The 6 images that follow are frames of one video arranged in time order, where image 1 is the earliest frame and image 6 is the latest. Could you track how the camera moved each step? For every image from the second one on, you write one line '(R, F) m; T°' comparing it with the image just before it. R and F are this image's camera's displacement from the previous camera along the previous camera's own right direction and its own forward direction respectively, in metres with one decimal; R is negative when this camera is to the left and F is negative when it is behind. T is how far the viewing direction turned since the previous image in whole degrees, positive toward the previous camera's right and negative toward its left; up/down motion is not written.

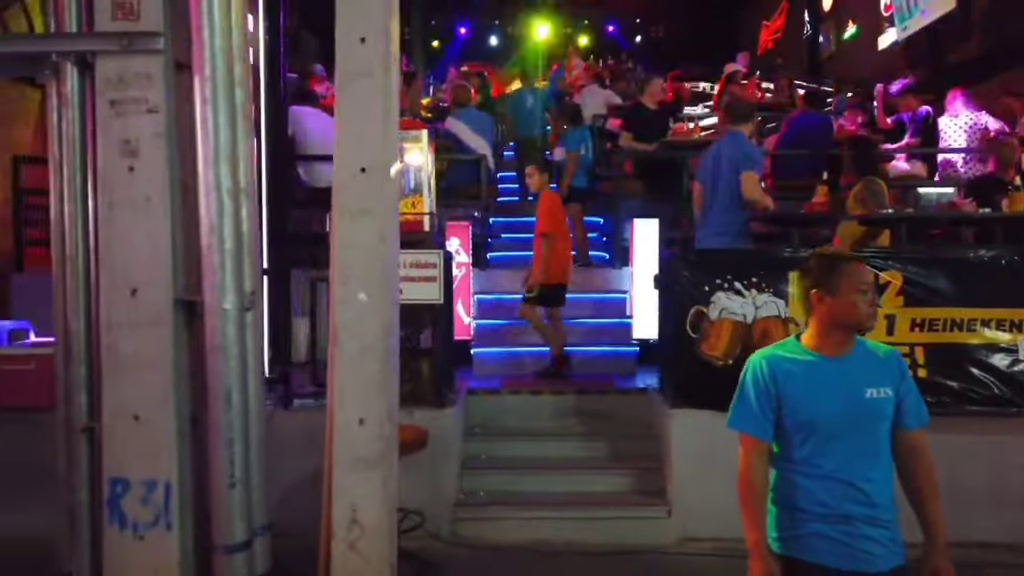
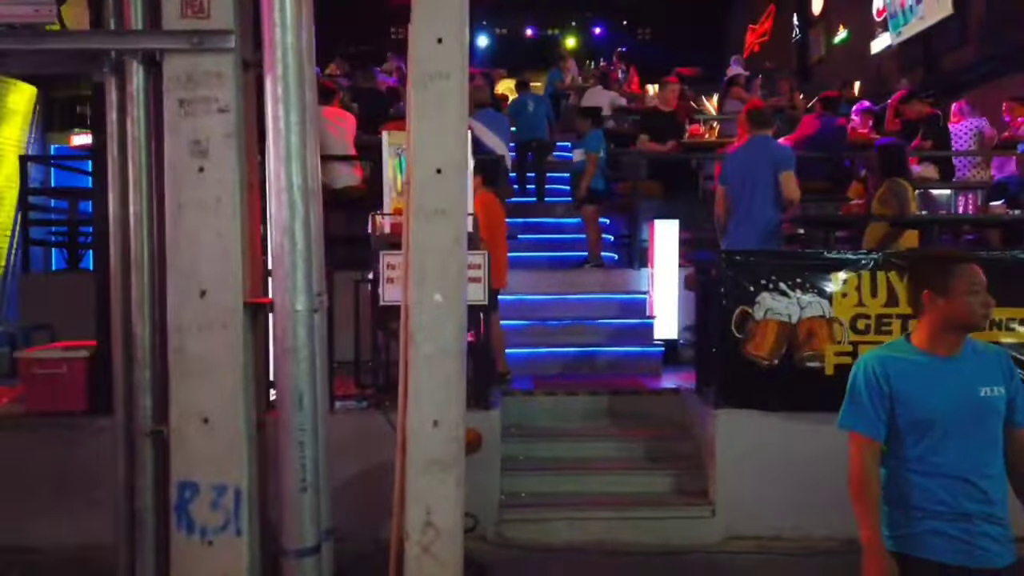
(-0.5, 0.0) m; +2°
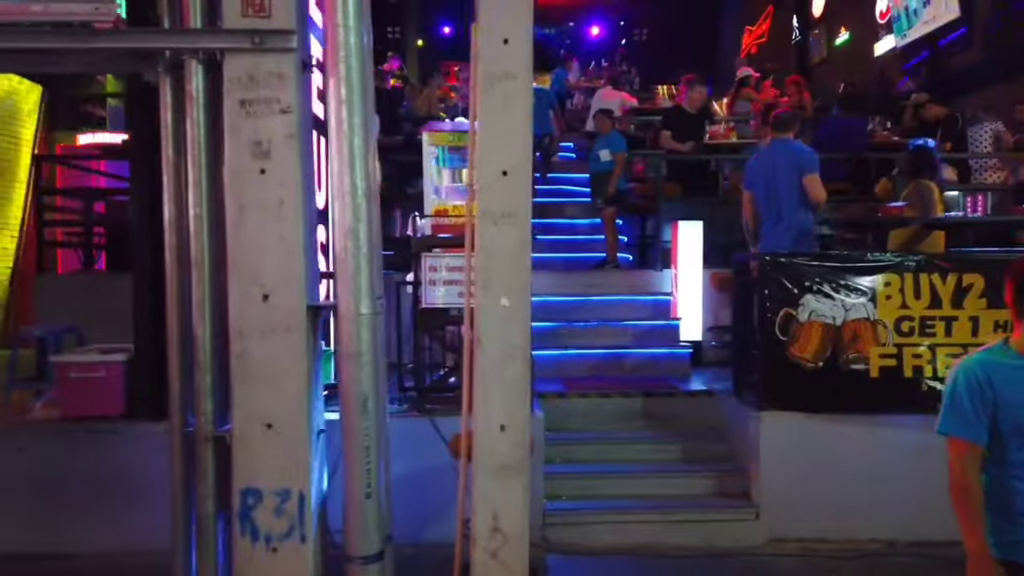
(-0.4, 0.0) m; +1°
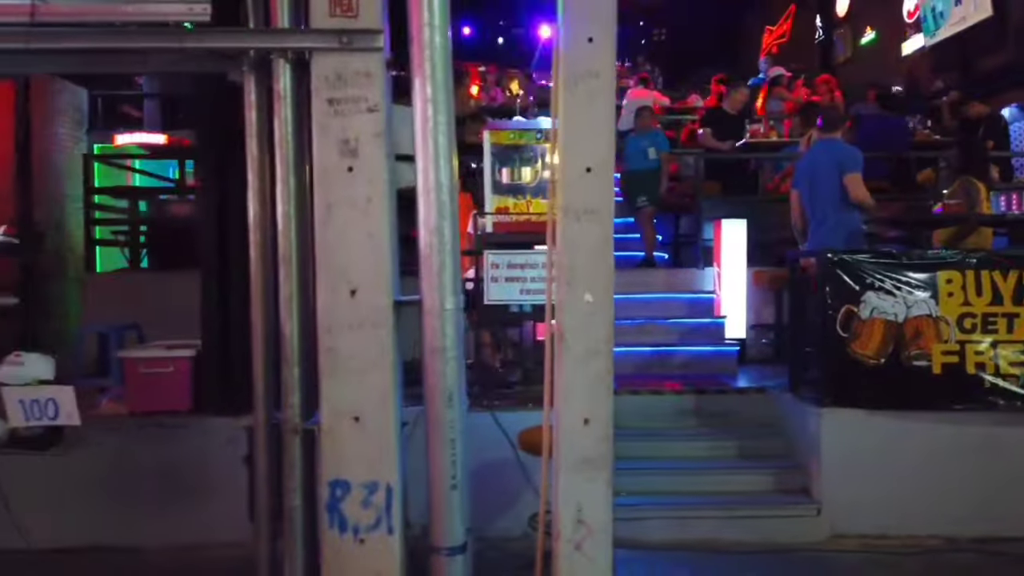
(-0.4, -0.1) m; -1°
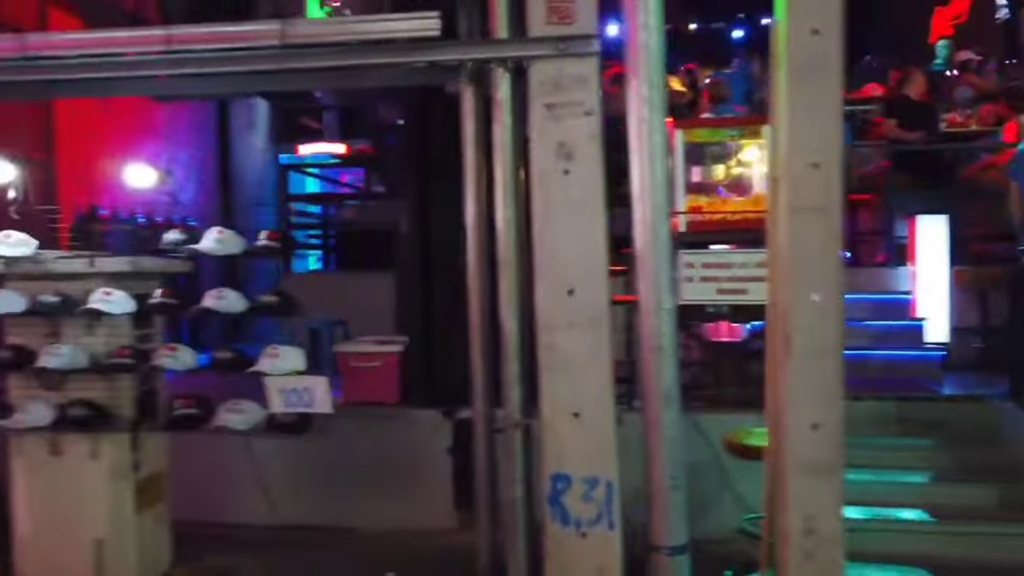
(-0.4, -0.1) m; -10°
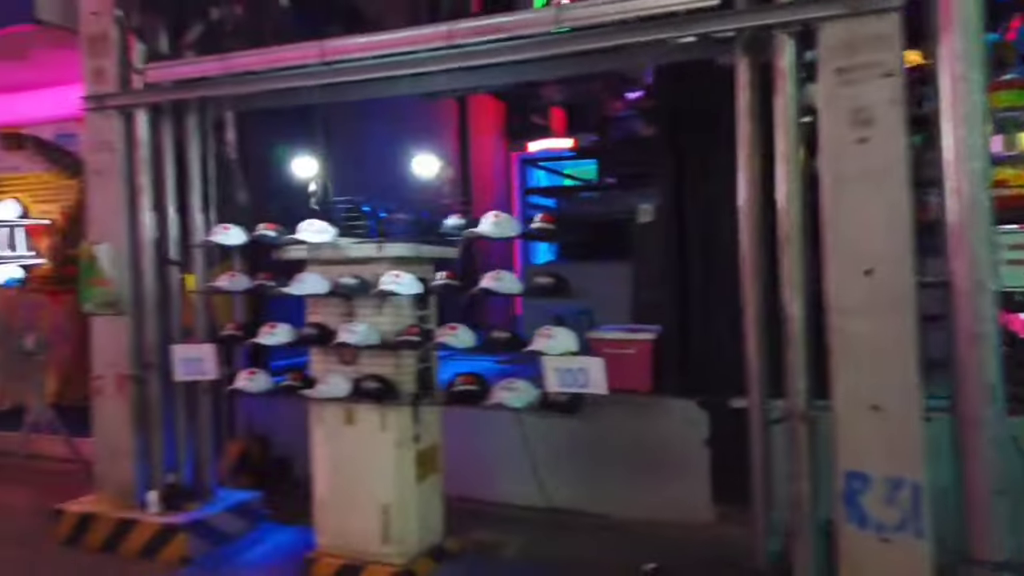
(-0.4, 0.0) m; -16°
